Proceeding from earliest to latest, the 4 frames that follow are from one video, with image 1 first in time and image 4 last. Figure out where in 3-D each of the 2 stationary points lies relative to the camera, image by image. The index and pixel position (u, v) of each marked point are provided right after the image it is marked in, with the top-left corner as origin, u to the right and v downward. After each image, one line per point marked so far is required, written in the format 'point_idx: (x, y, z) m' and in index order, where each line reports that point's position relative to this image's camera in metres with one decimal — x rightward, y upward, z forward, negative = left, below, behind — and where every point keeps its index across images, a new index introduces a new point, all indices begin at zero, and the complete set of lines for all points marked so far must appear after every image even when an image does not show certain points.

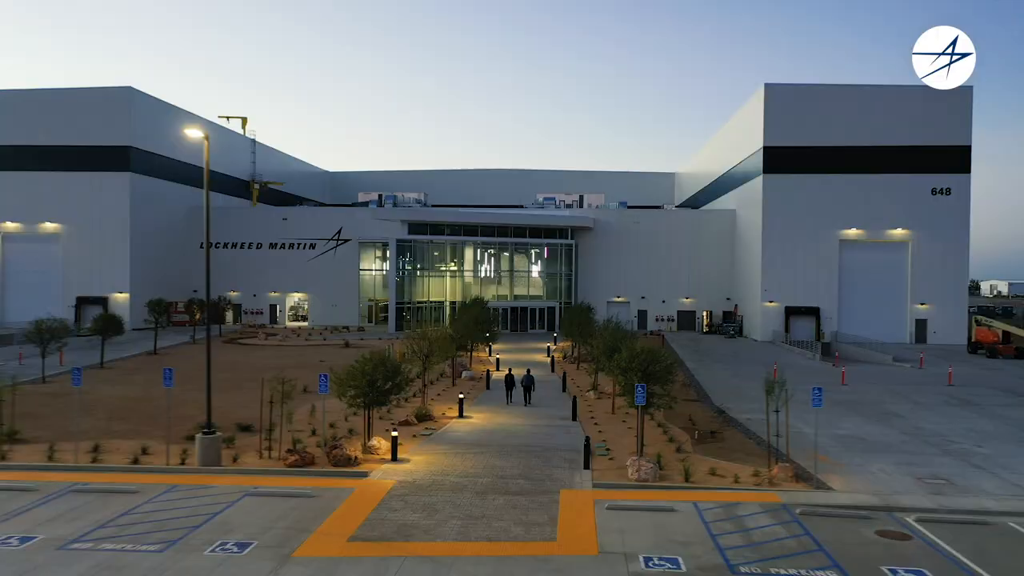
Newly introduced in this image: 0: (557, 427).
0: (+1.2, -3.6, +16.4) m
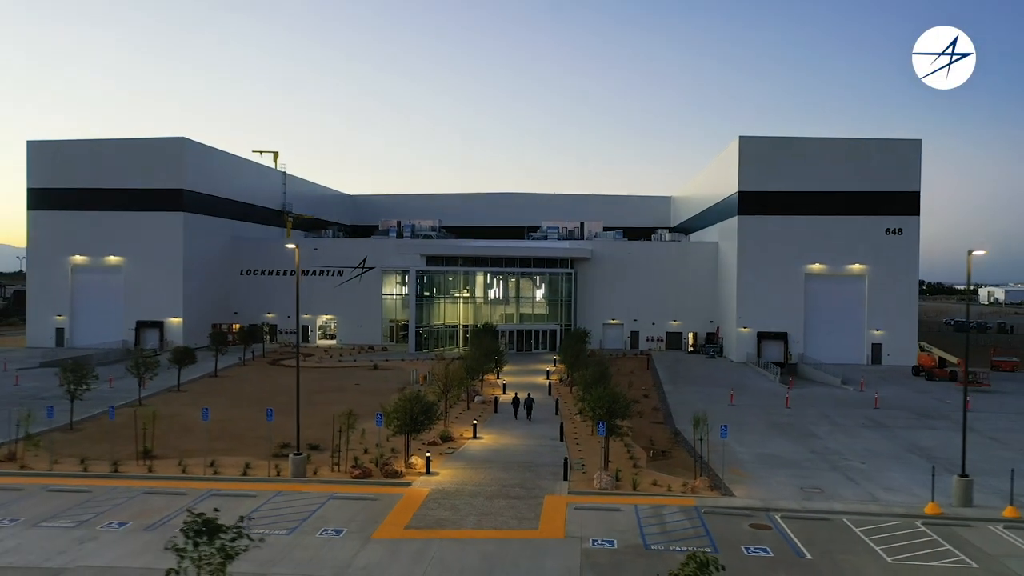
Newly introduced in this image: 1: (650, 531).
0: (+1.2, -5.3, +21.5) m
1: (+3.1, -5.4, +14.2) m
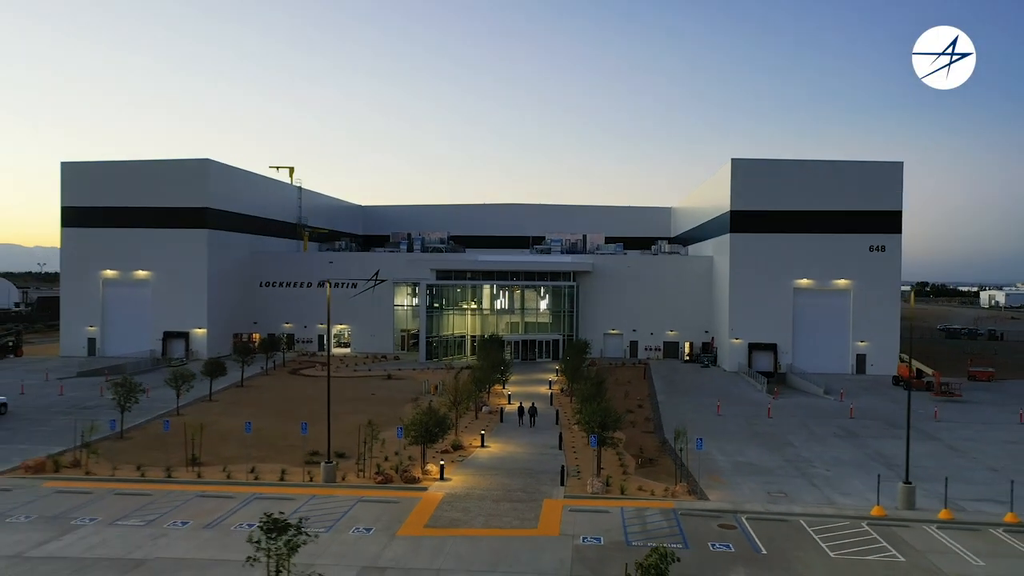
0: (+1.4, -6.2, +24.1) m
1: (+3.2, -6.3, +16.7) m
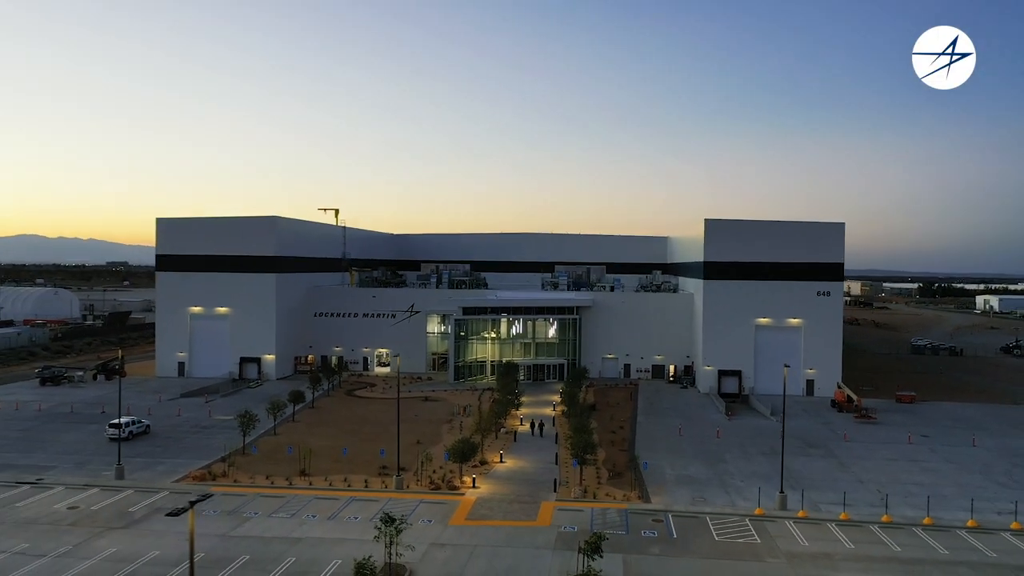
0: (+1.9, -9.5, +33.9) m
1: (+3.5, -9.7, +26.5) m
